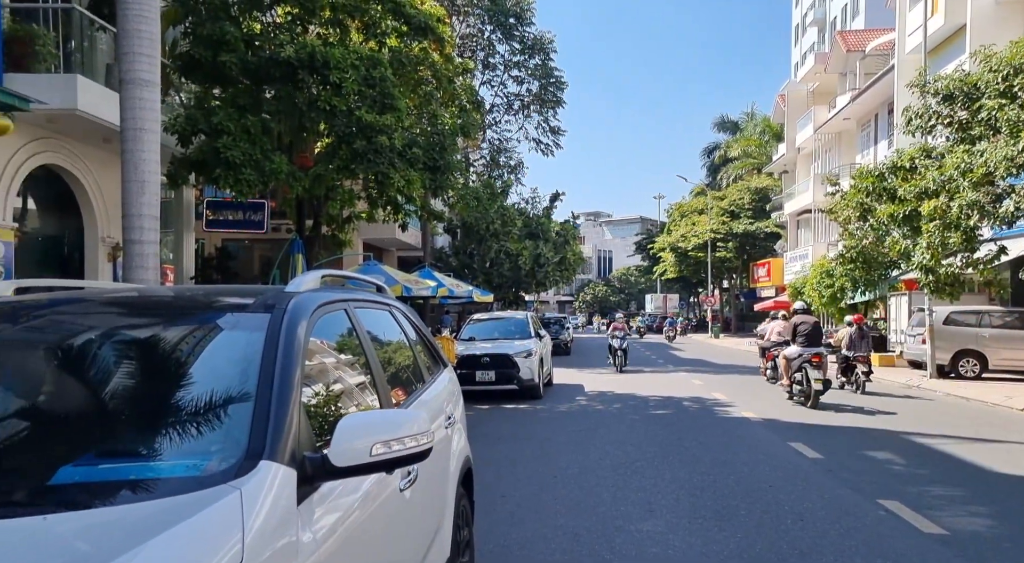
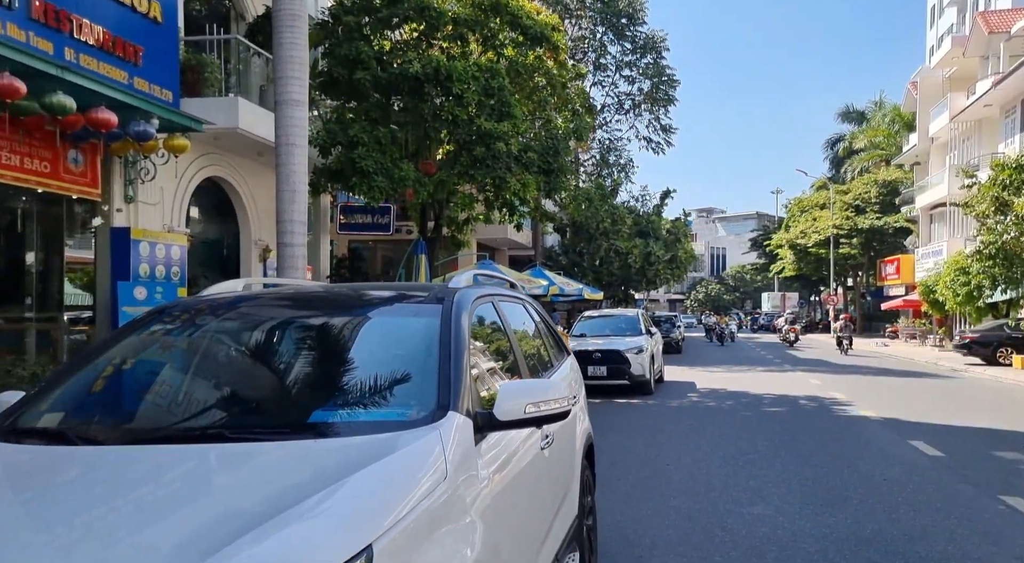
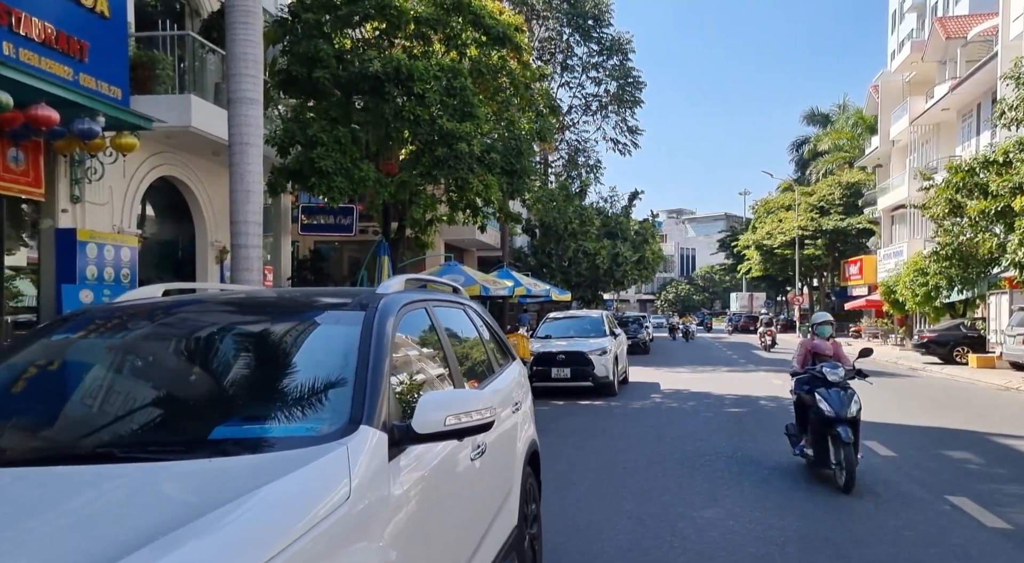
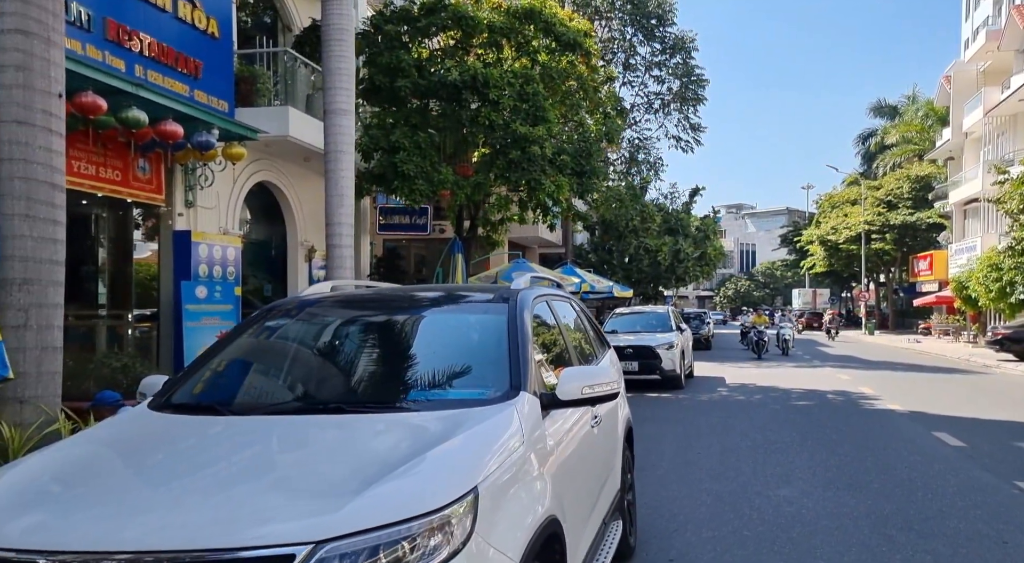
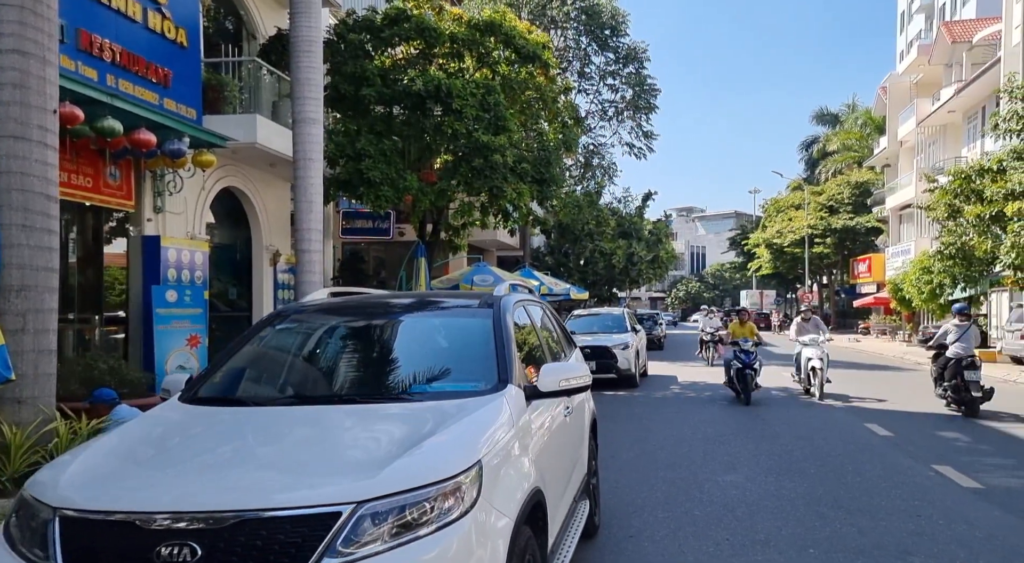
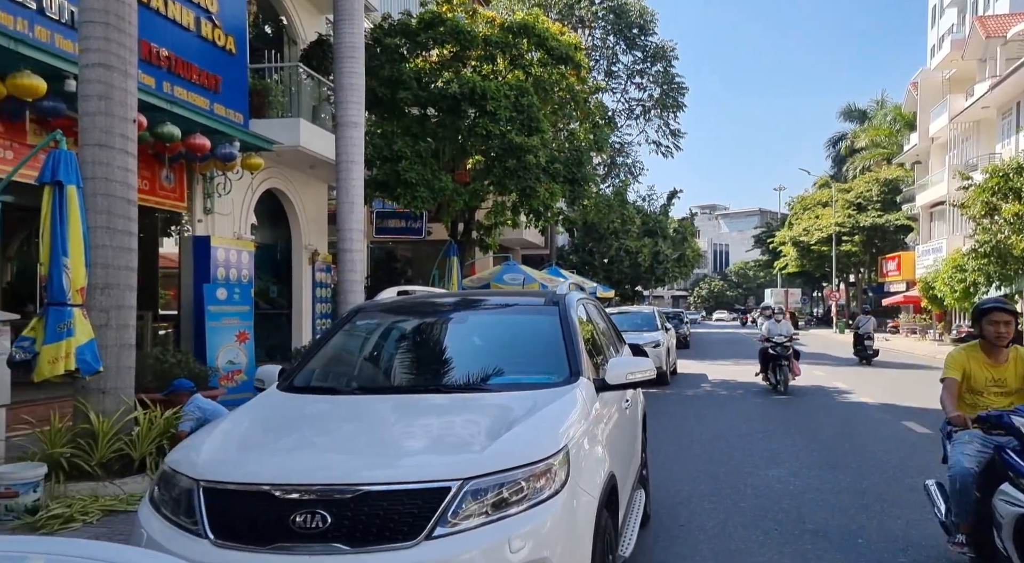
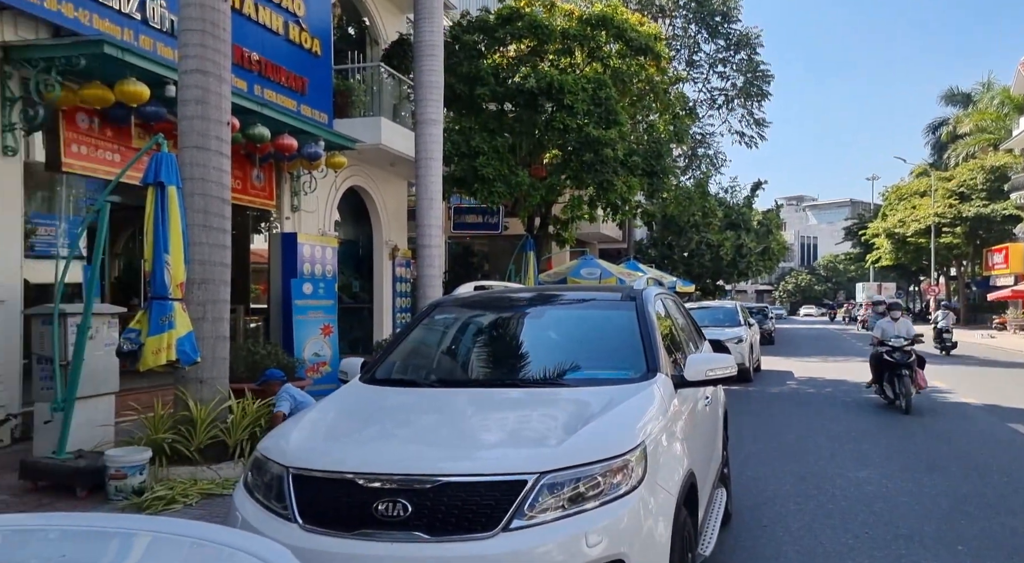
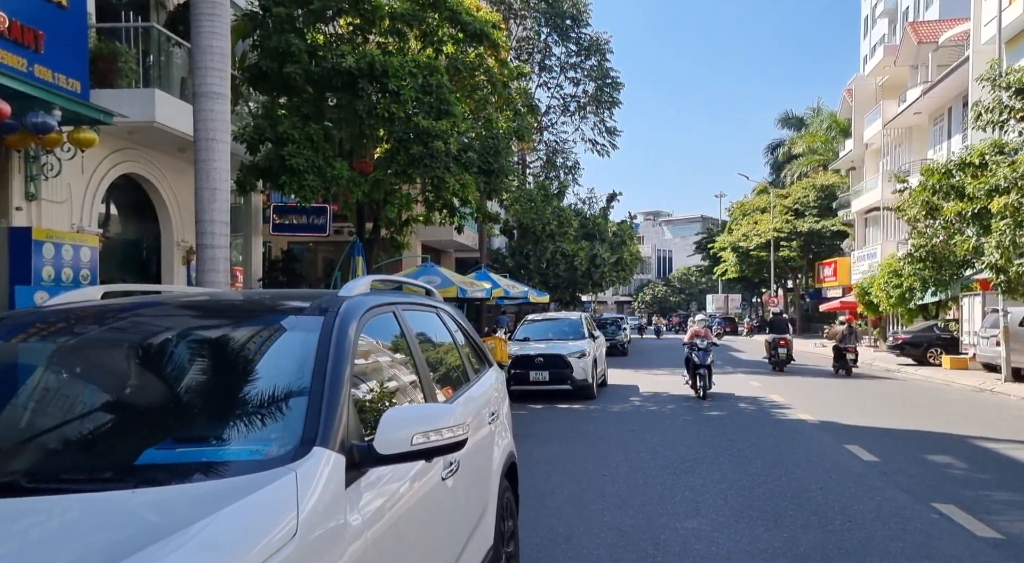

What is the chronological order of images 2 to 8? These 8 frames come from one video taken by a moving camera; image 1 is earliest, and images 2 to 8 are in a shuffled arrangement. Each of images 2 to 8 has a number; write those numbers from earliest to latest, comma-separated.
8, 3, 2, 4, 5, 6, 7
